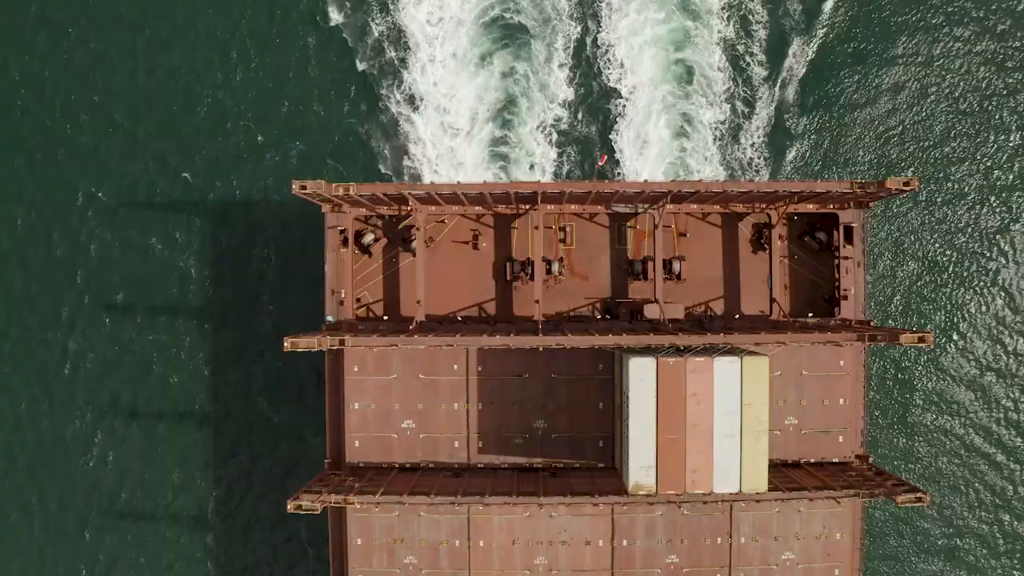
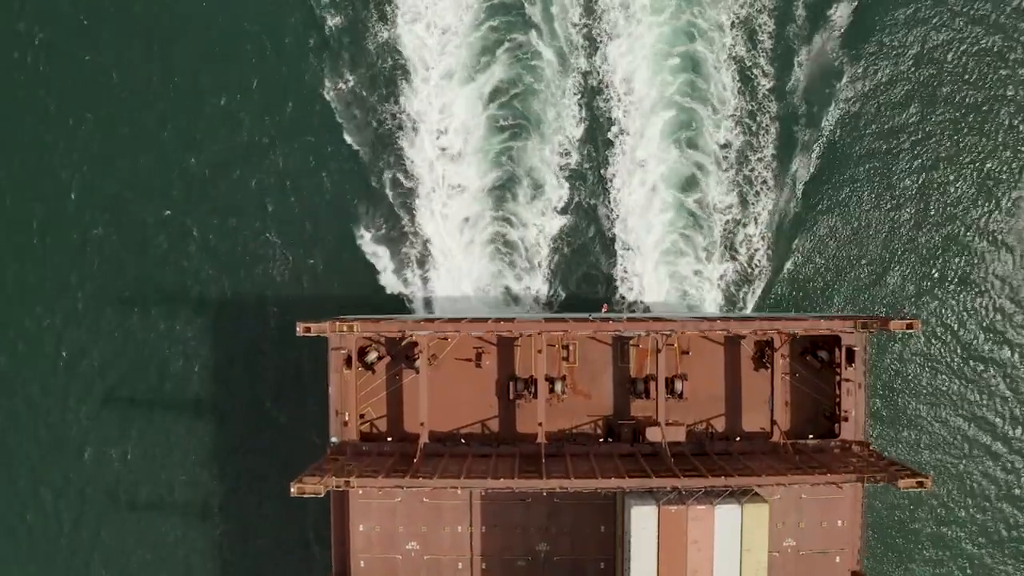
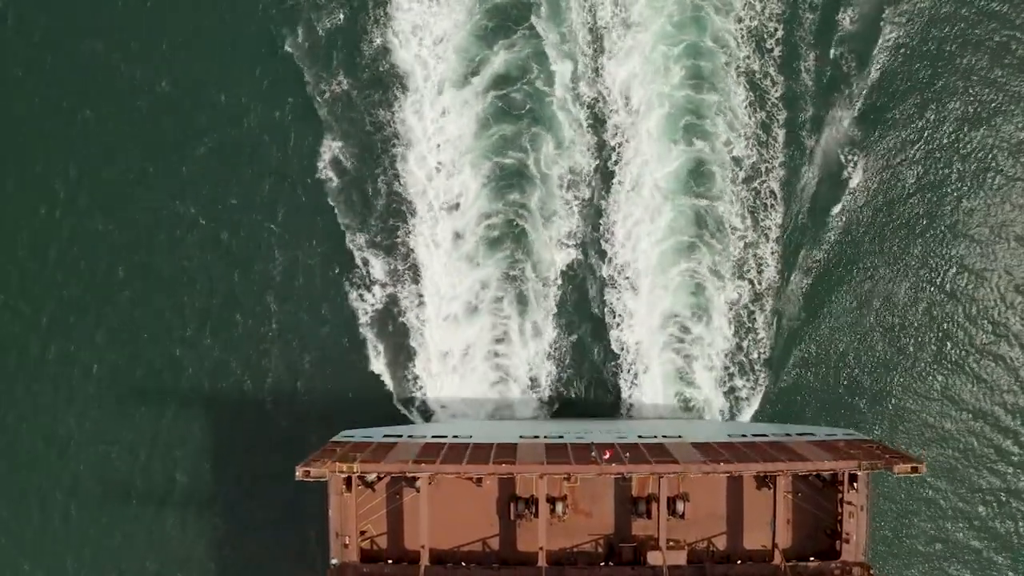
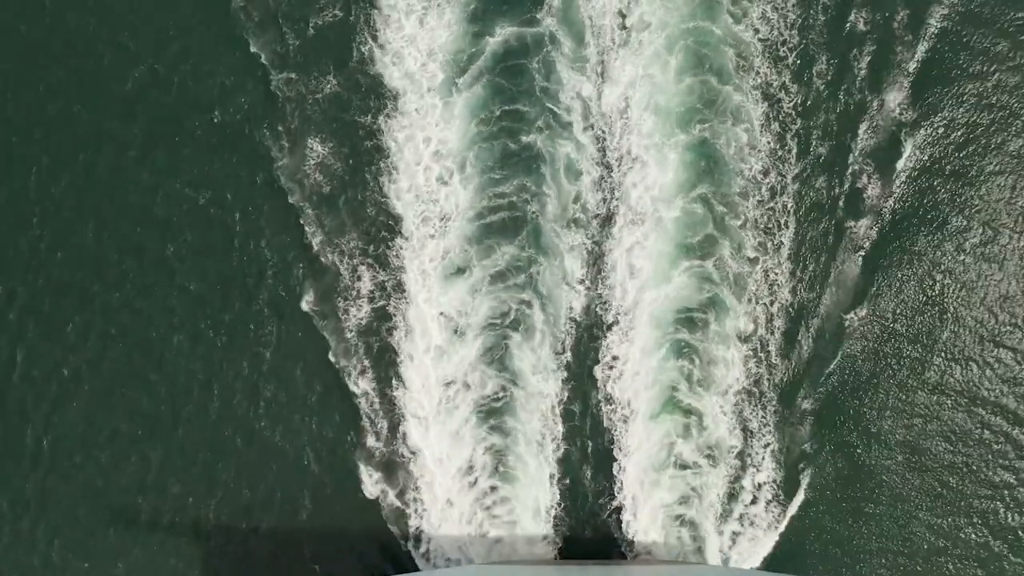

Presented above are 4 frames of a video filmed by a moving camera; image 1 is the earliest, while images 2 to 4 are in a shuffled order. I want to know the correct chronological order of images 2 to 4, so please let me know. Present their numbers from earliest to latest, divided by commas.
2, 3, 4
